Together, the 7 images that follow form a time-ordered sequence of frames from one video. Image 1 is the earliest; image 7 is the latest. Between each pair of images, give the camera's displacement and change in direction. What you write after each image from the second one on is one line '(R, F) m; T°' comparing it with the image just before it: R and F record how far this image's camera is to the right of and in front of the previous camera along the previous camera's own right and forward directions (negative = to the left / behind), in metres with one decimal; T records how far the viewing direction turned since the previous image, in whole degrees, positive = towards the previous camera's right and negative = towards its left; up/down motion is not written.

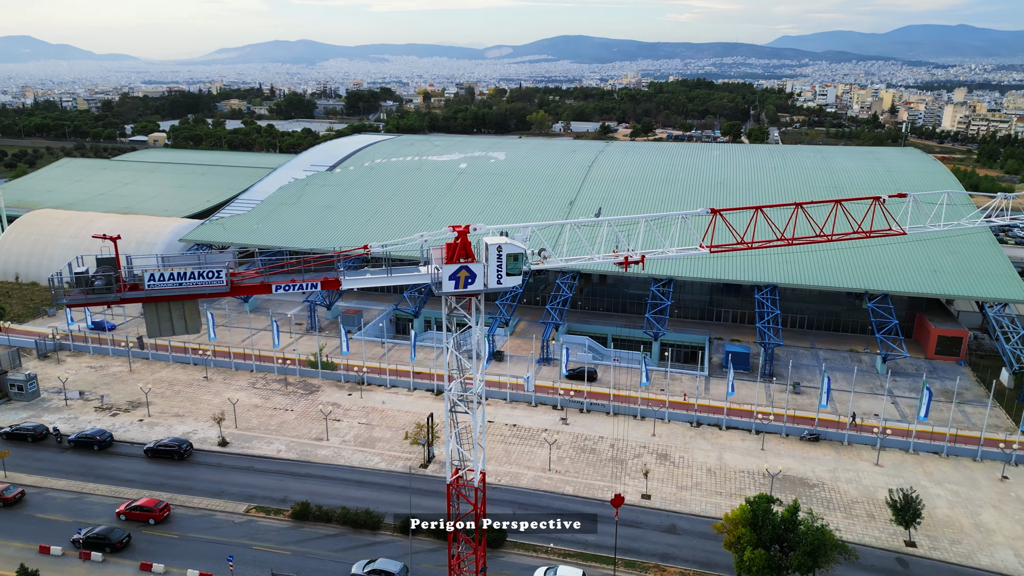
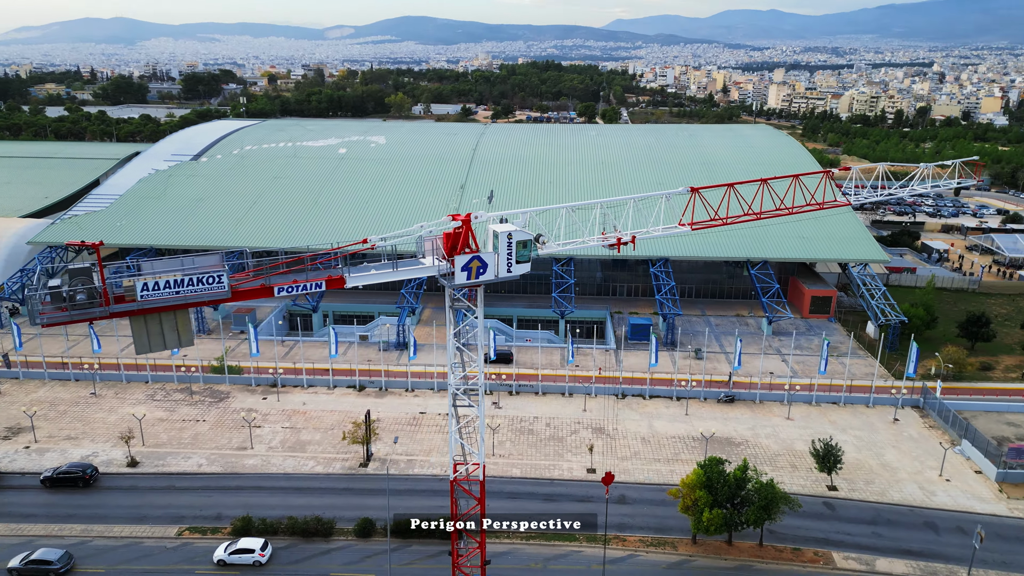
(-2.9, +0.6) m; +11°
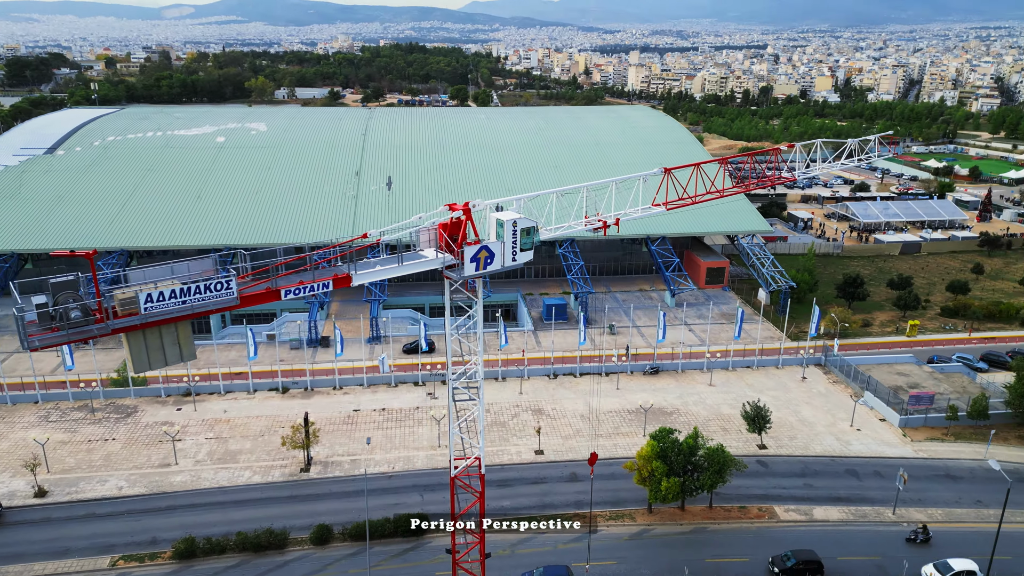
(-2.6, +0.5) m; +10°
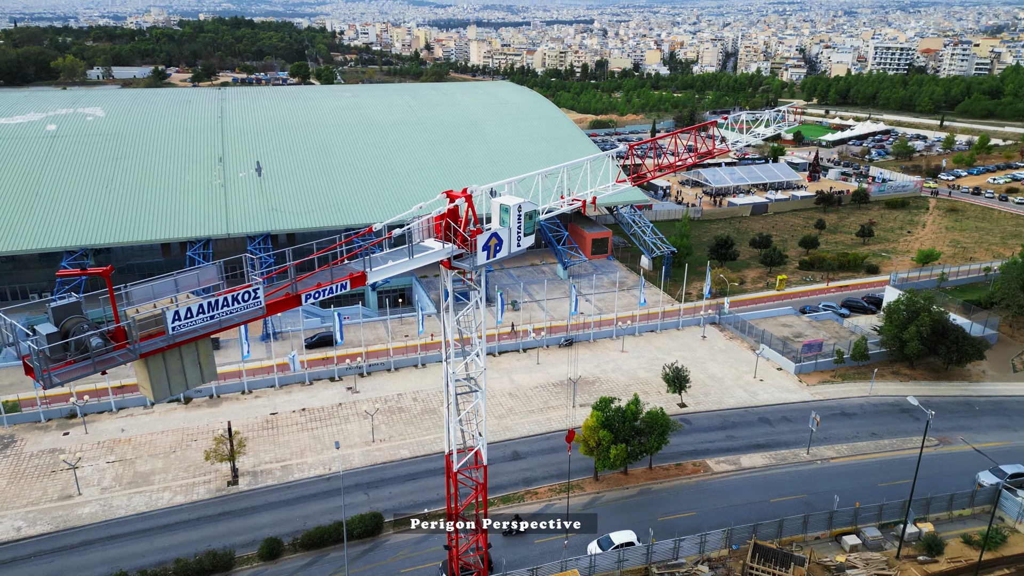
(-2.9, +0.6) m; +11°
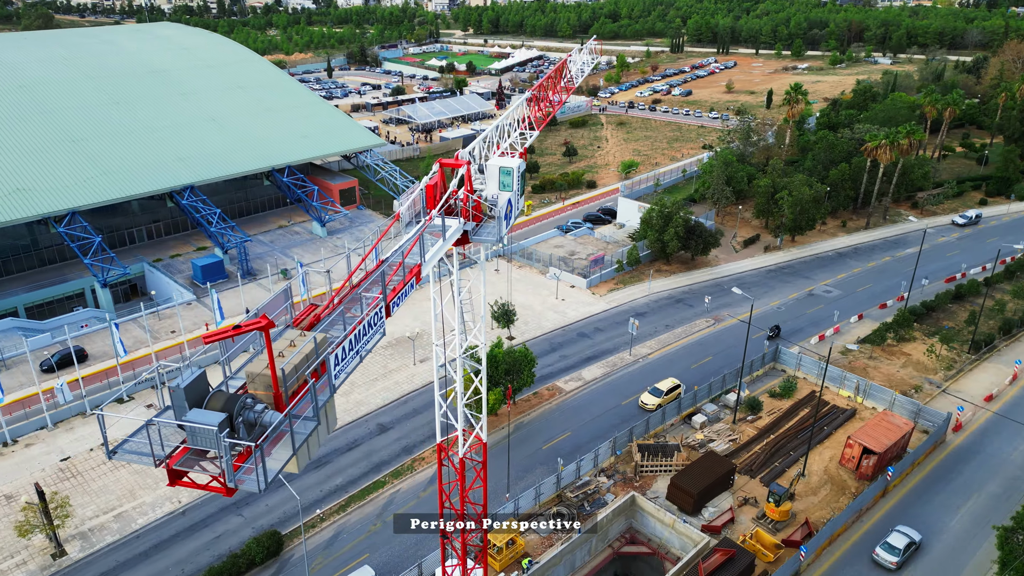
(-5.6, +2.0) m; +24°
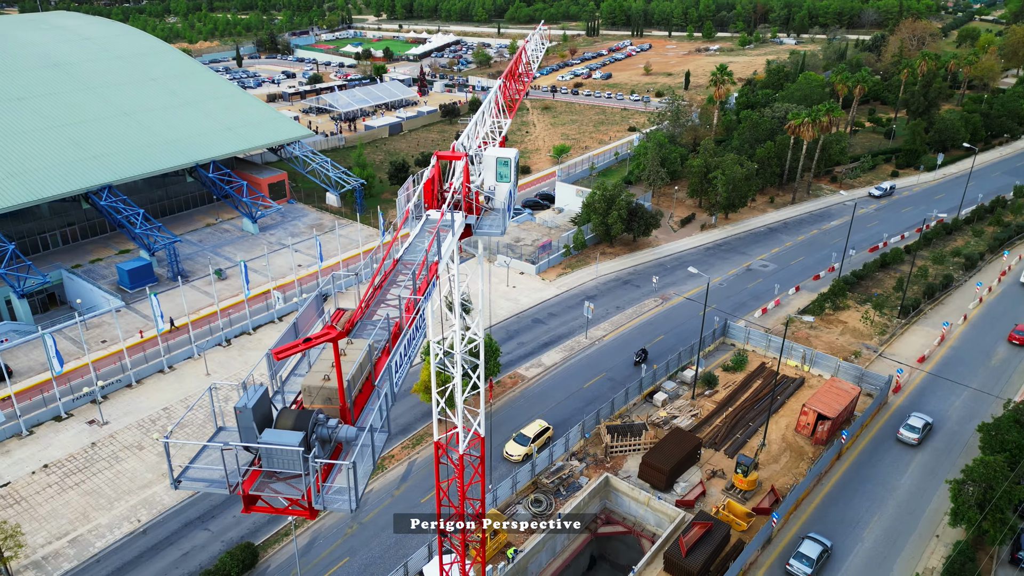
(-1.4, +0.2) m; +6°
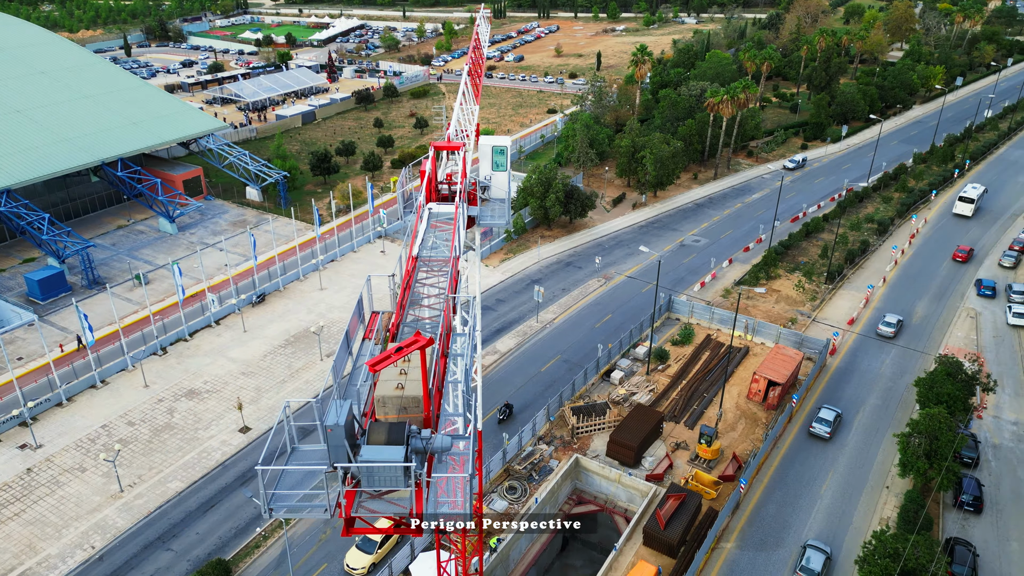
(-1.5, +0.3) m; +7°
